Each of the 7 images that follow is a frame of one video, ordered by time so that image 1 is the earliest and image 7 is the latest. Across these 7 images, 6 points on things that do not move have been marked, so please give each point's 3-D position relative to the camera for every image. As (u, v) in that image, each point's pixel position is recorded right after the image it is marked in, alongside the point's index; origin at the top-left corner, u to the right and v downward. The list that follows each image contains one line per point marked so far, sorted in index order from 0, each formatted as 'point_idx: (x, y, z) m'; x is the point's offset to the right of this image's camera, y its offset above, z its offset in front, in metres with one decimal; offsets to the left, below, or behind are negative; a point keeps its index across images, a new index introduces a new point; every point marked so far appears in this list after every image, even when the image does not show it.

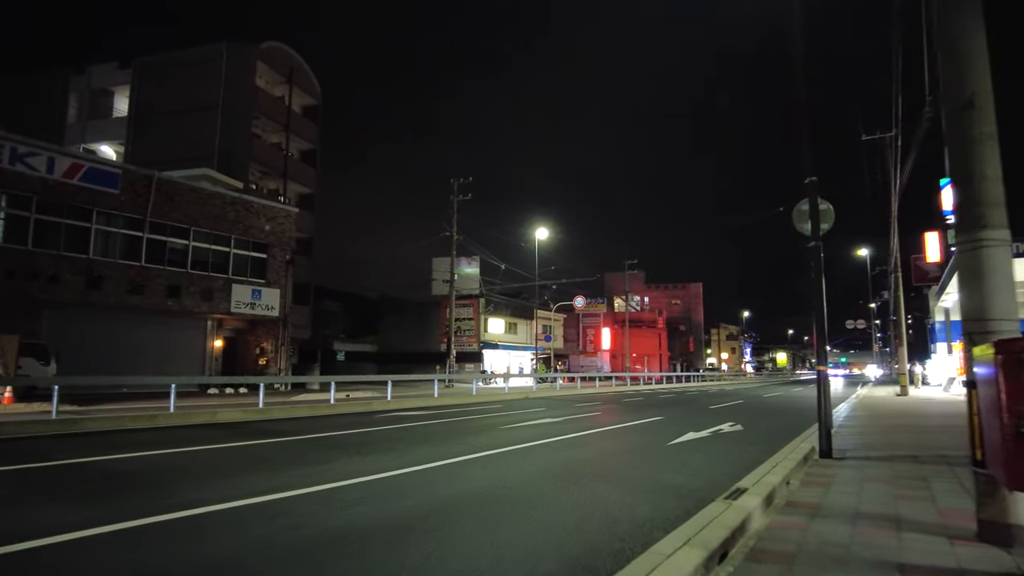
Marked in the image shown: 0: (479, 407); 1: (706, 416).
0: (-1.3, -3.9, +19.1) m
1: (+6.0, -4.0, +18.5) m
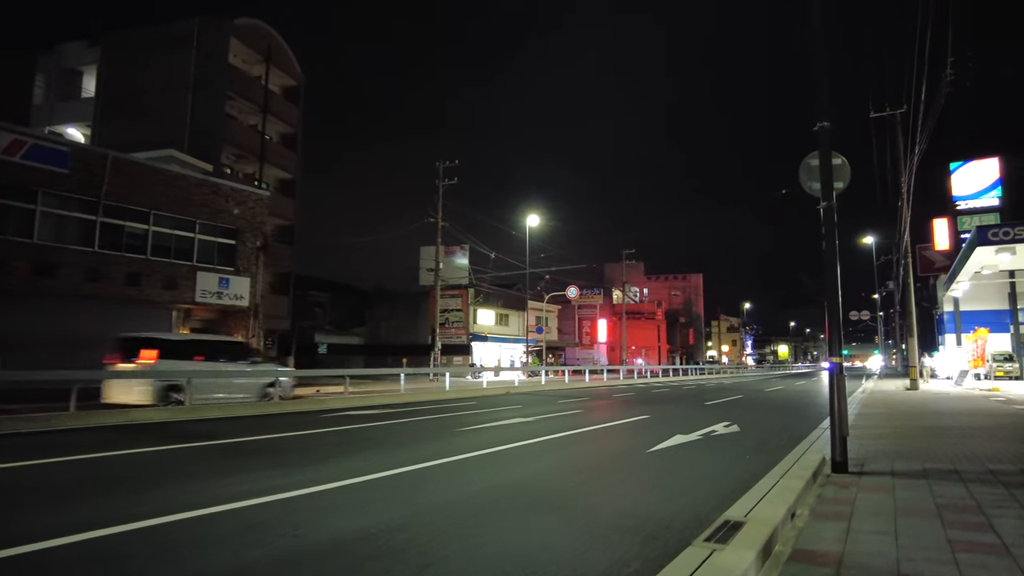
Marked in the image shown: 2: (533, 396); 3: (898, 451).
0: (-2.0, -3.4, +17.5) m
1: (+5.3, -3.5, +16.9) m
2: (+0.6, -3.4, +18.8) m
3: (+5.0, -2.1, +7.7) m
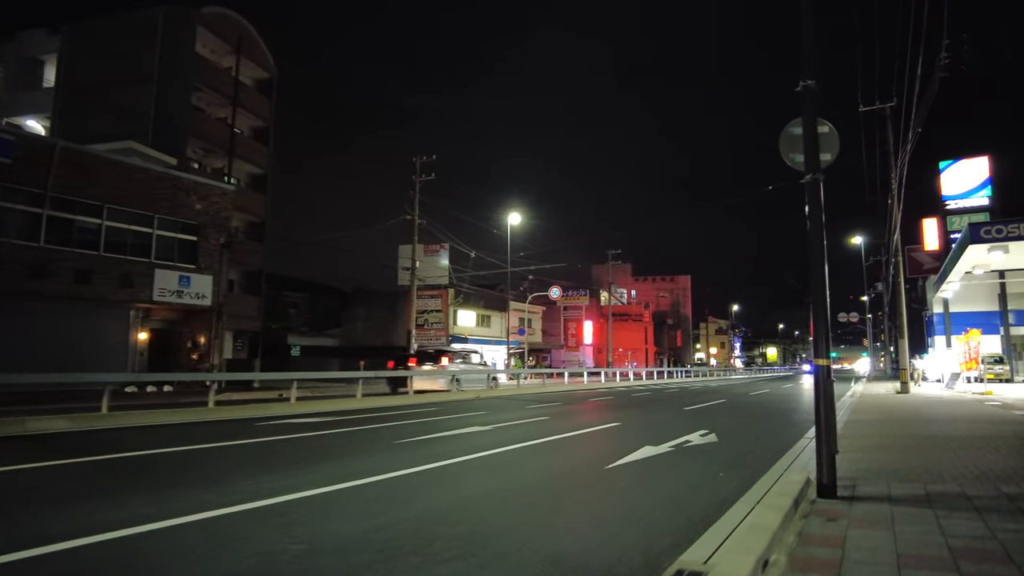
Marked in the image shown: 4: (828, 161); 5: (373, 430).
0: (-2.9, -3.4, +16.3) m
1: (+4.4, -3.5, +15.8) m
2: (-0.3, -3.3, +17.7) m
3: (+4.3, -2.0, +6.6) m
4: (+3.3, +1.3, +6.2) m
5: (-3.1, -3.3, +13.8) m
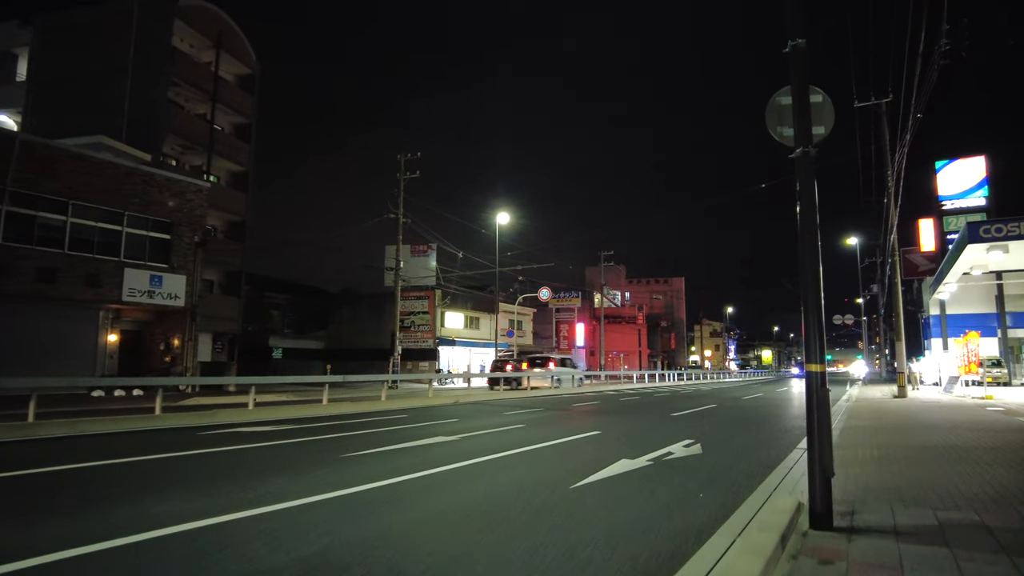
0: (-3.4, -3.3, +15.5) m
1: (+3.9, -3.5, +15.0) m
2: (-0.9, -3.3, +16.9) m
3: (+3.8, -2.0, +5.8) m
4: (+2.8, +1.4, +5.3) m
5: (-3.7, -3.2, +13.0) m
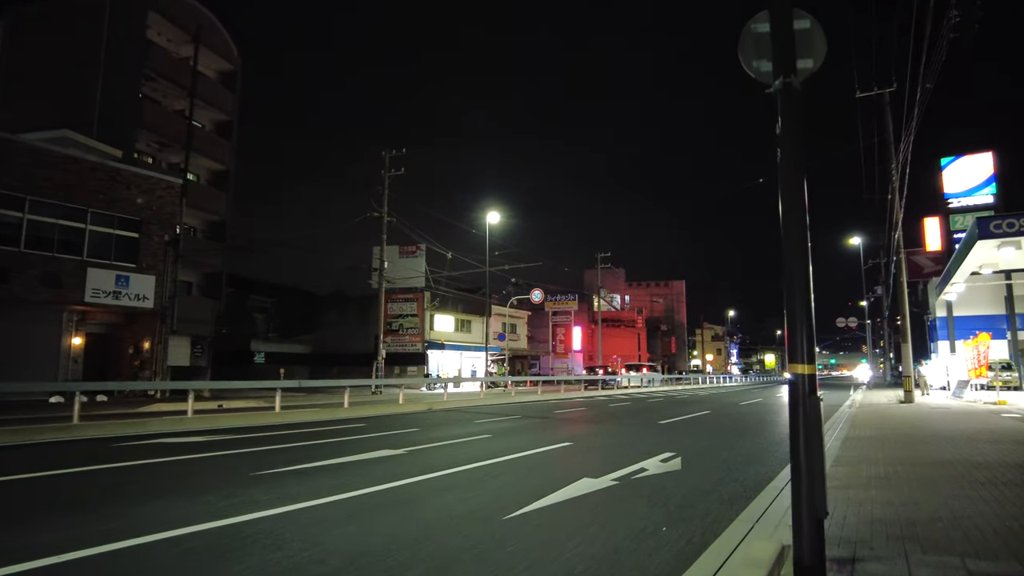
0: (-4.0, -3.3, +14.3) m
1: (+3.3, -3.4, +13.8) m
2: (-1.5, -3.3, +15.7) m
3: (+3.1, -1.8, +4.6) m
4: (+2.1, +1.5, +4.2) m
5: (-4.3, -3.2, +11.8) m
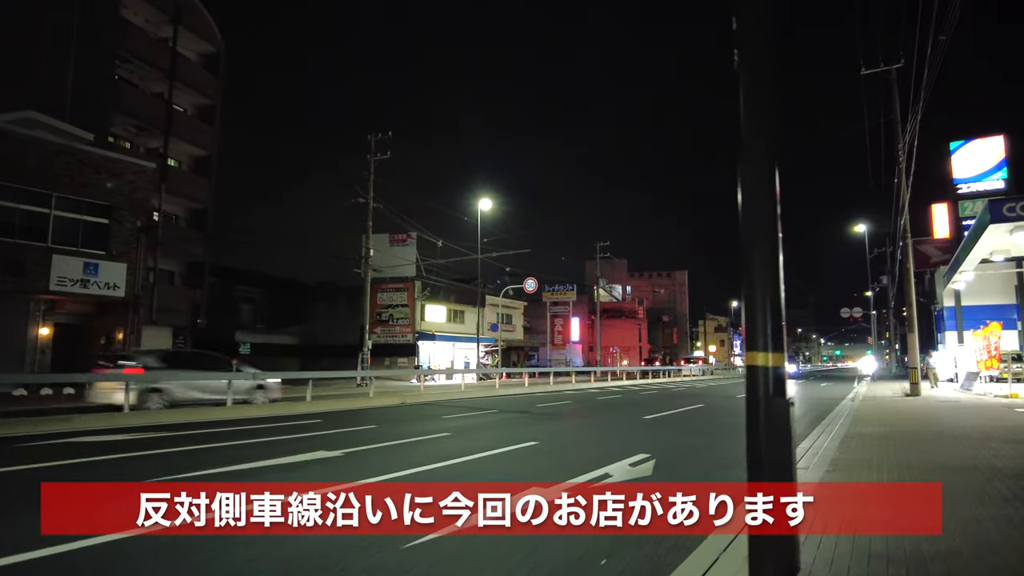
0: (-4.6, -3.0, +13.4) m
1: (+2.7, -3.1, +12.8) m
2: (-2.0, -2.9, +14.7) m
3: (+2.5, -1.6, +3.6) m
4: (+1.5, +1.7, +3.1) m
5: (-4.9, -2.9, +10.9) m
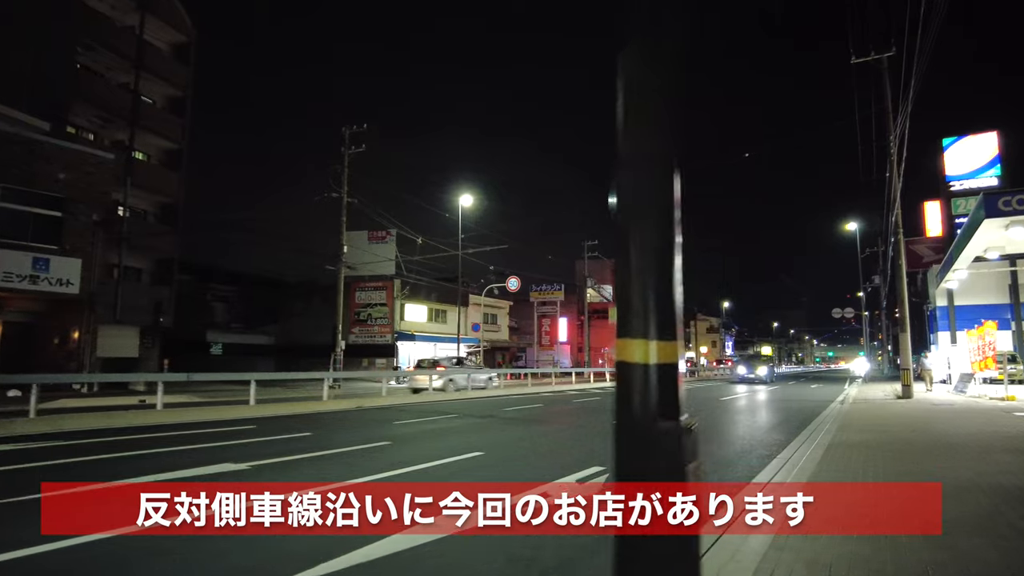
0: (-5.4, -2.8, +12.3) m
1: (+1.9, -3.0, +11.8) m
2: (-2.8, -2.8, +13.7) m
3: (+1.8, -1.5, +2.6) m
4: (+0.8, +1.9, +2.2) m
5: (-5.7, -2.8, +9.8) m
